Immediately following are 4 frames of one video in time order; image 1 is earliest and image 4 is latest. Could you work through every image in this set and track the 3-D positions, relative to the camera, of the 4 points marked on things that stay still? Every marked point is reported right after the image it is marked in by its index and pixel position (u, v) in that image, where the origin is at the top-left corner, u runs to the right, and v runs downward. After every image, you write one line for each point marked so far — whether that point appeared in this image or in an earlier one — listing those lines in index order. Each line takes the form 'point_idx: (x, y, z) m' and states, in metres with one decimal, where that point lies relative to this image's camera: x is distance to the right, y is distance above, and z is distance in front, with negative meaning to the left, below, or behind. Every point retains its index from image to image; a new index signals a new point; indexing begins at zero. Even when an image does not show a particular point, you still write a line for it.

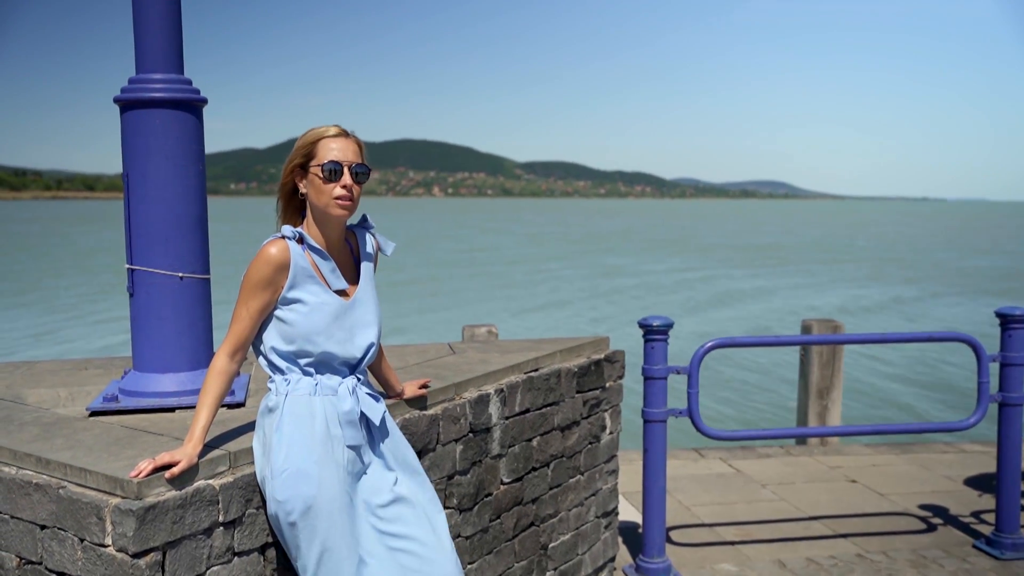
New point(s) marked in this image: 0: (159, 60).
0: (-1.6, +1.0, +4.1) m
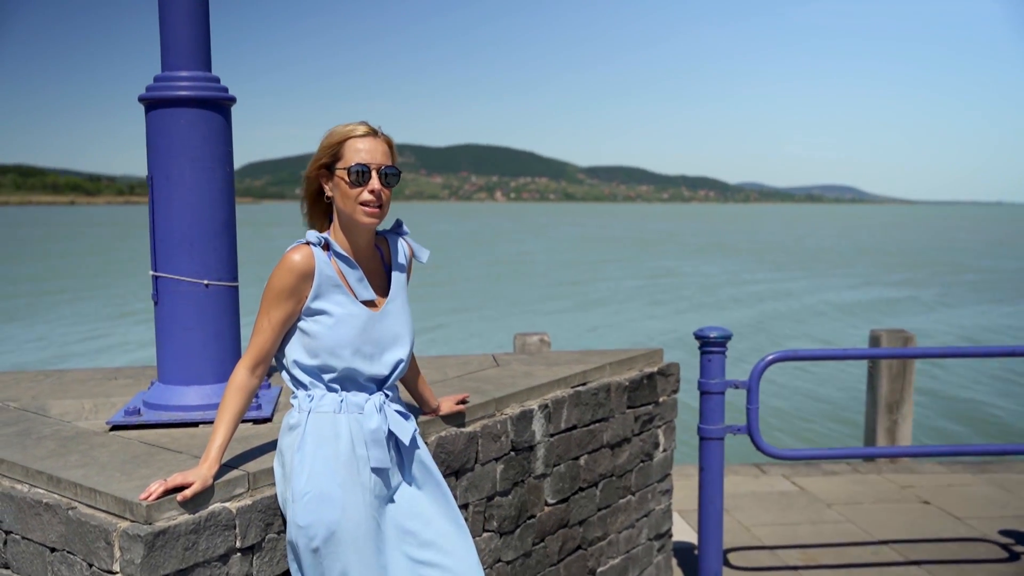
0: (-1.4, +1.0, +3.9) m
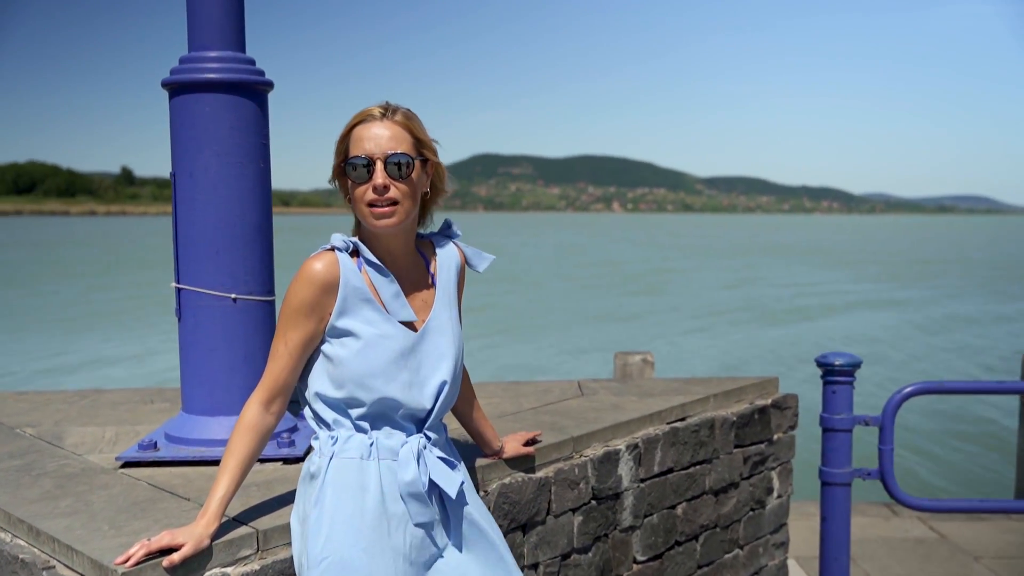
0: (-1.1, +0.9, +3.4) m
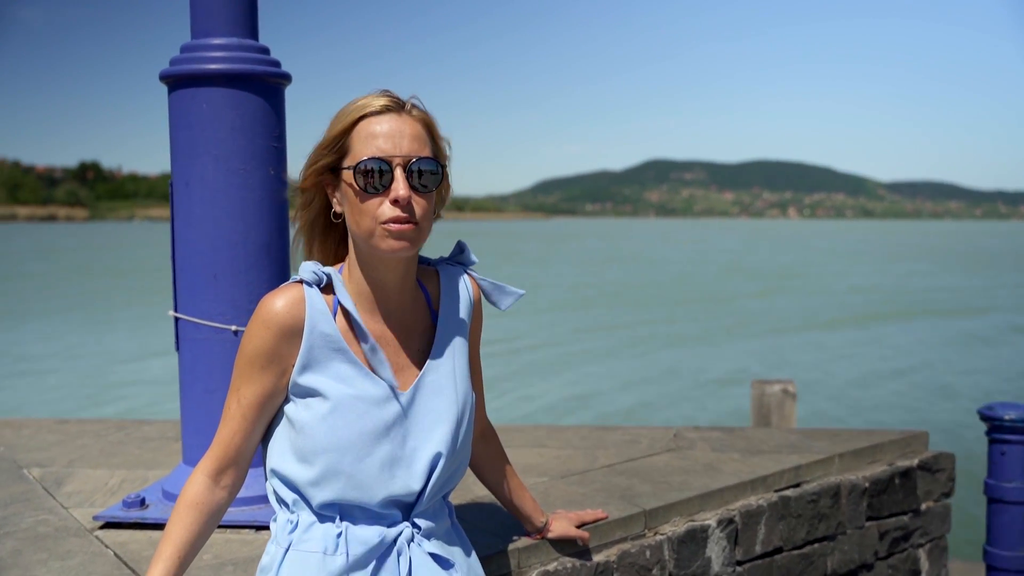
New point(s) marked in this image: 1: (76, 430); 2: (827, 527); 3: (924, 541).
0: (-0.9, +0.8, +2.9) m
1: (-1.9, -0.6, +3.9) m
2: (+1.2, -0.9, +3.5) m
3: (+1.8, -1.1, +3.9) m
